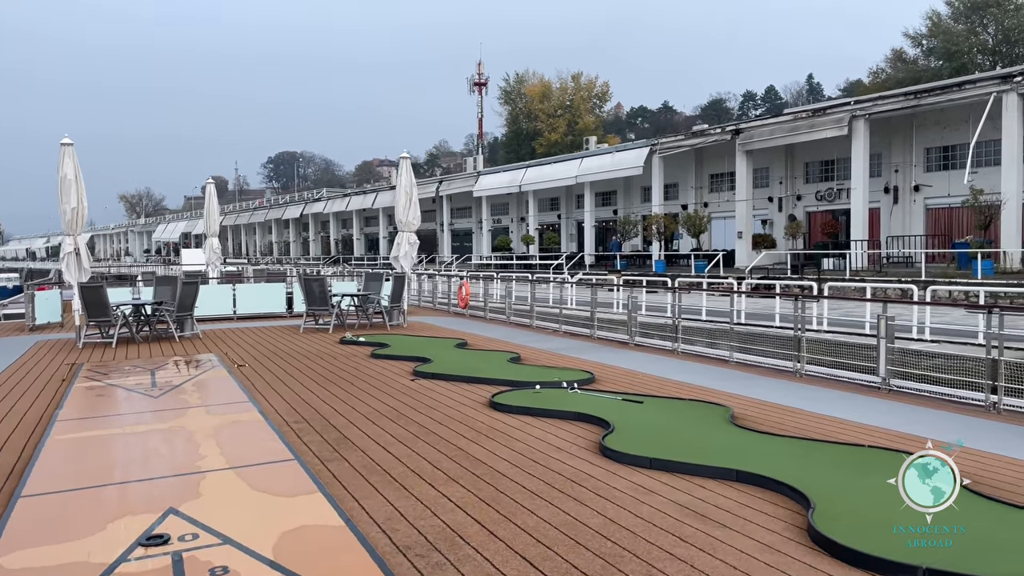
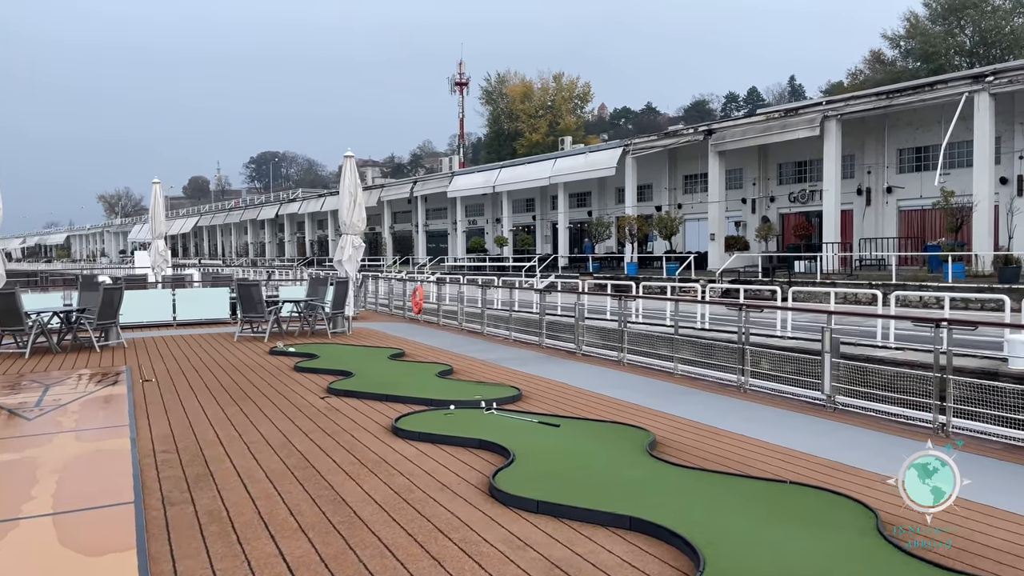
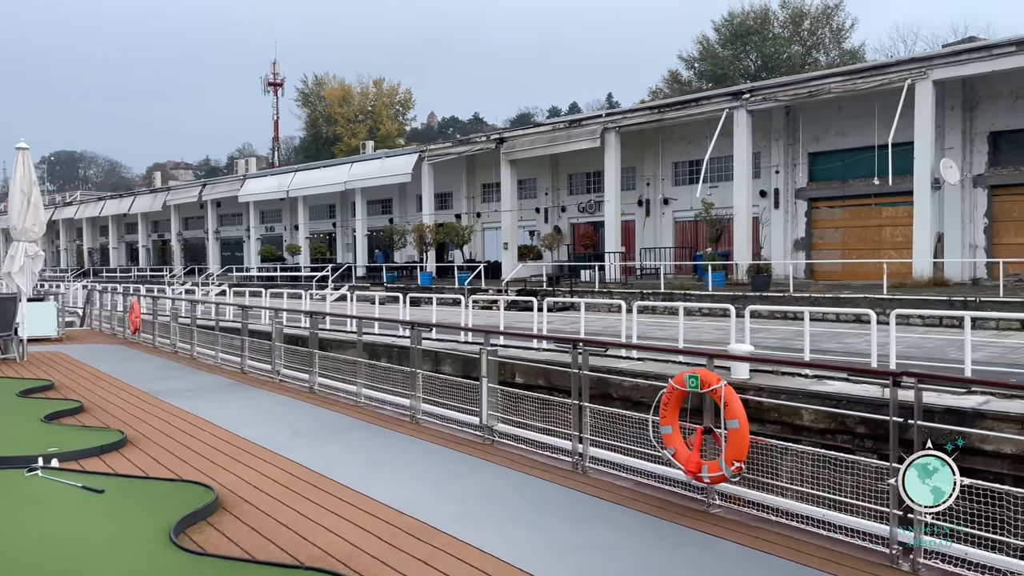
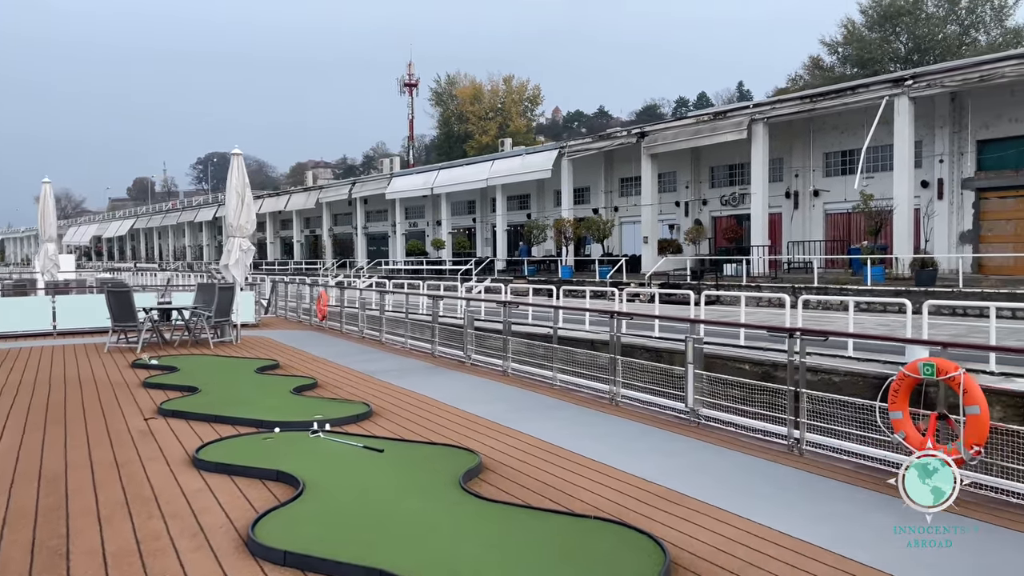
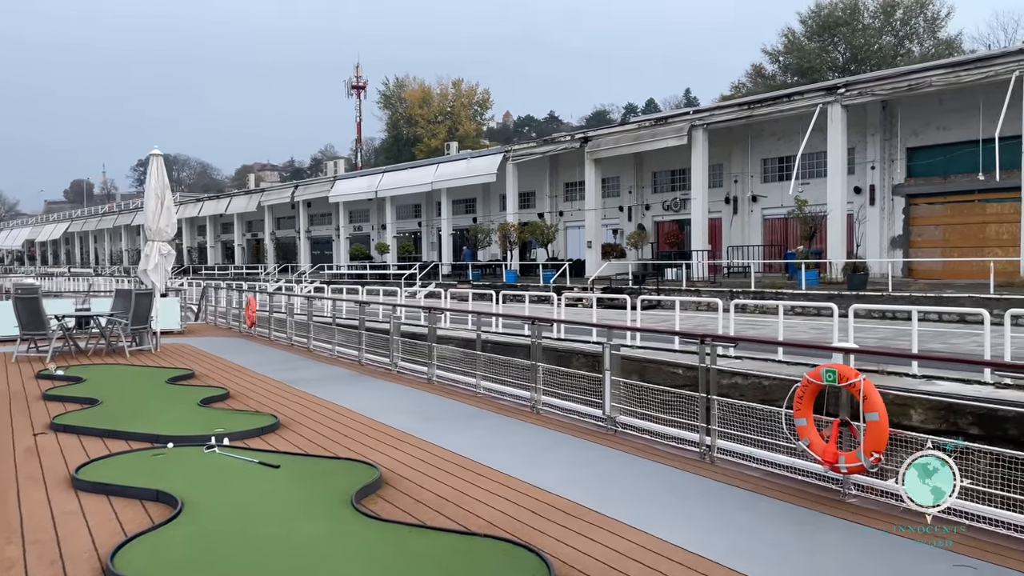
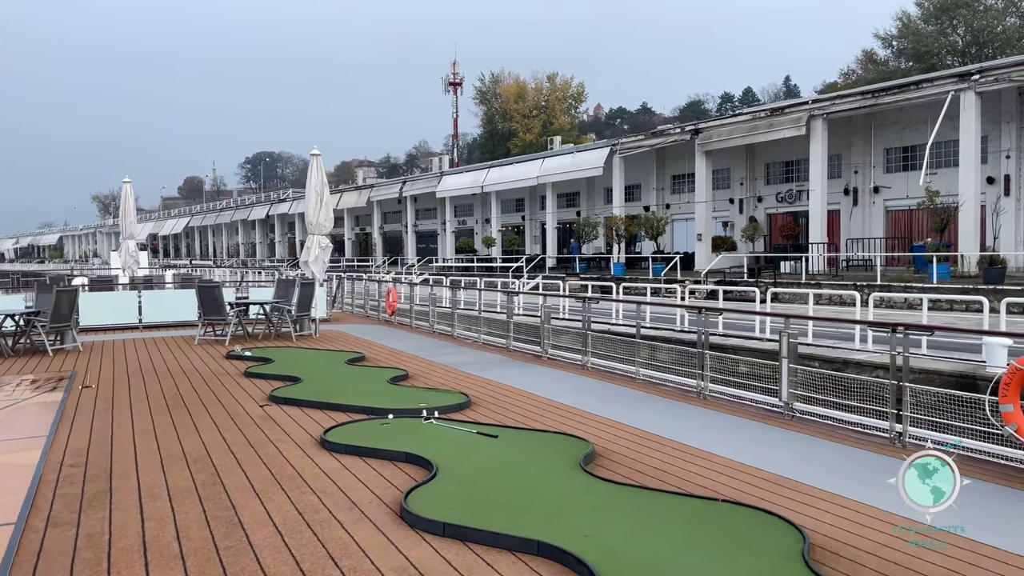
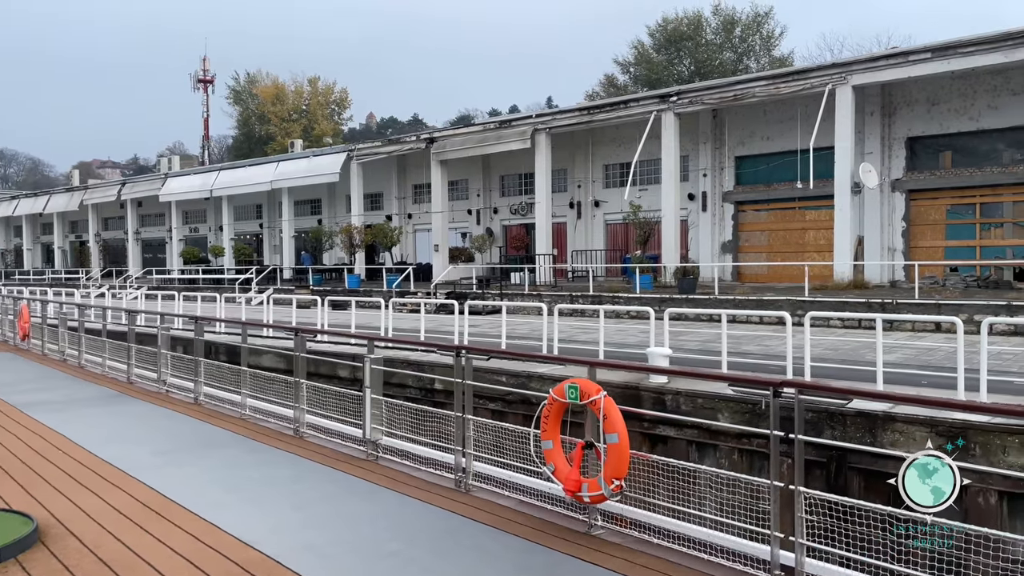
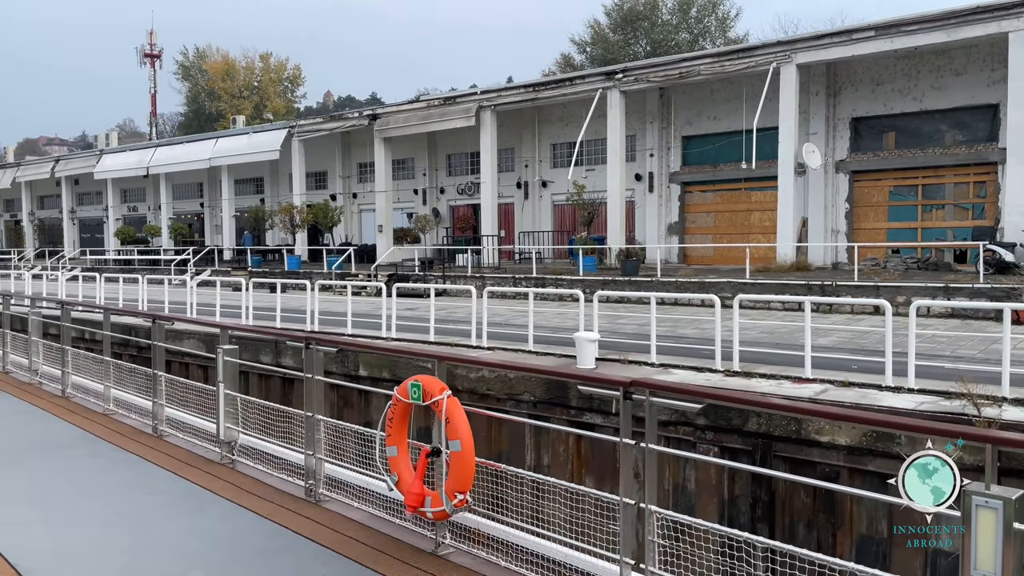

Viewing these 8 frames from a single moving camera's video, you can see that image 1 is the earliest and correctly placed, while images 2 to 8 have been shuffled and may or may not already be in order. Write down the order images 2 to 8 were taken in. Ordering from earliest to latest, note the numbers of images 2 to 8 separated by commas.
2, 6, 4, 5, 3, 7, 8
